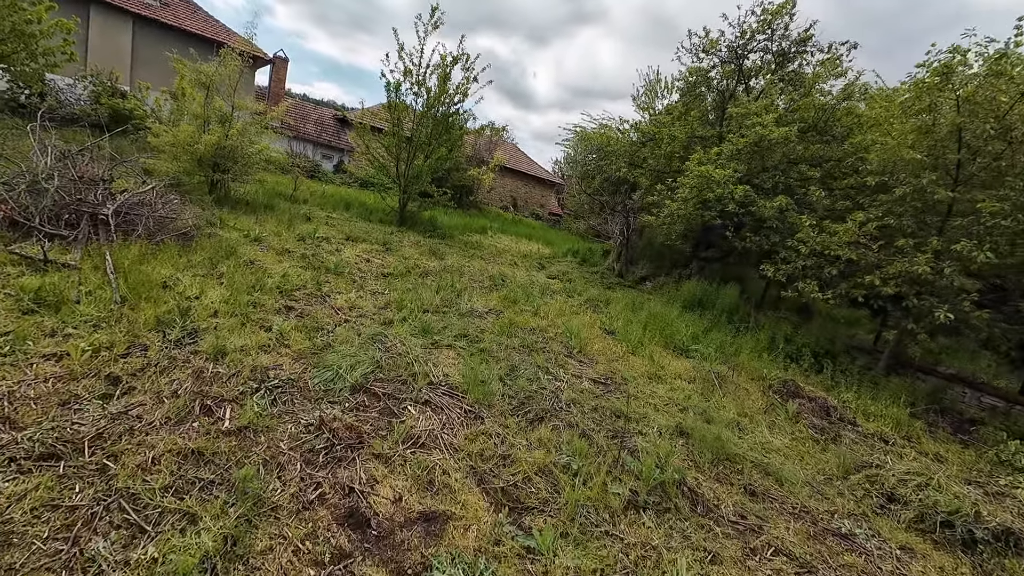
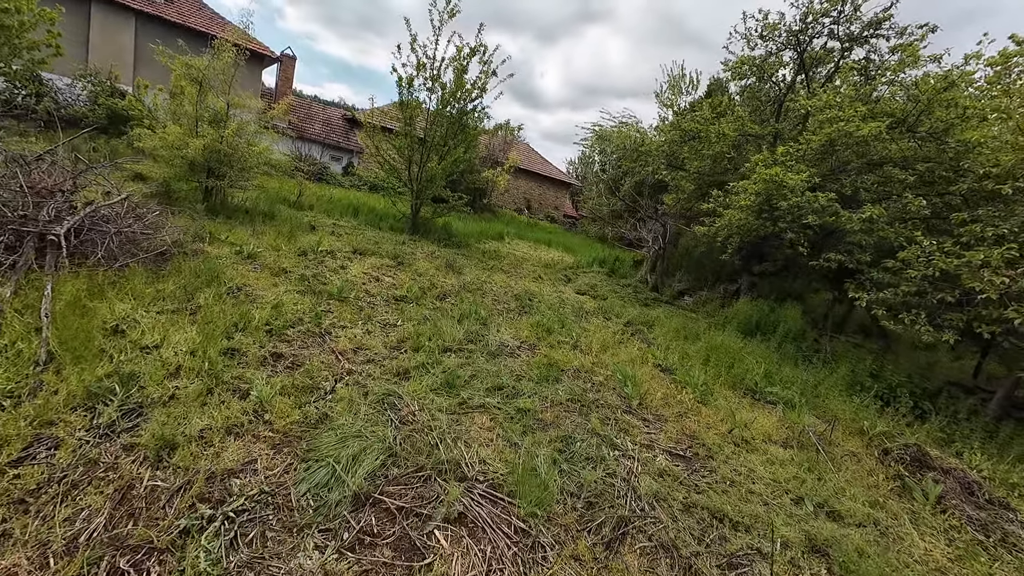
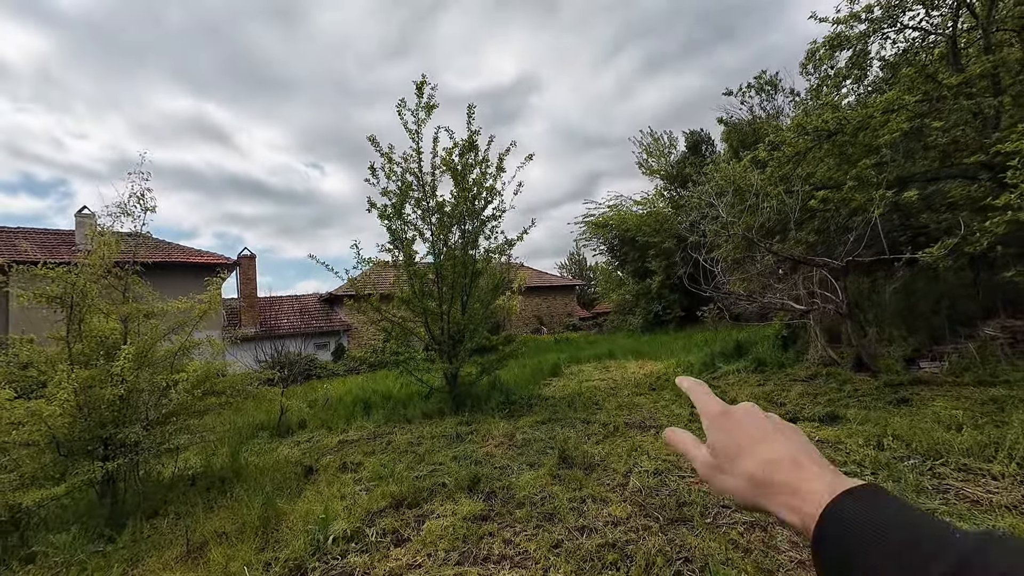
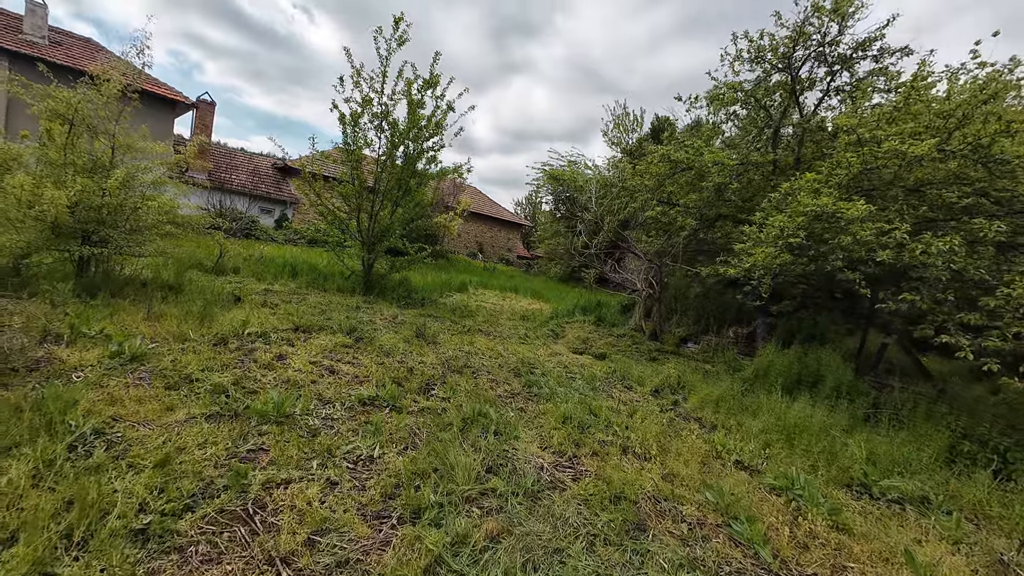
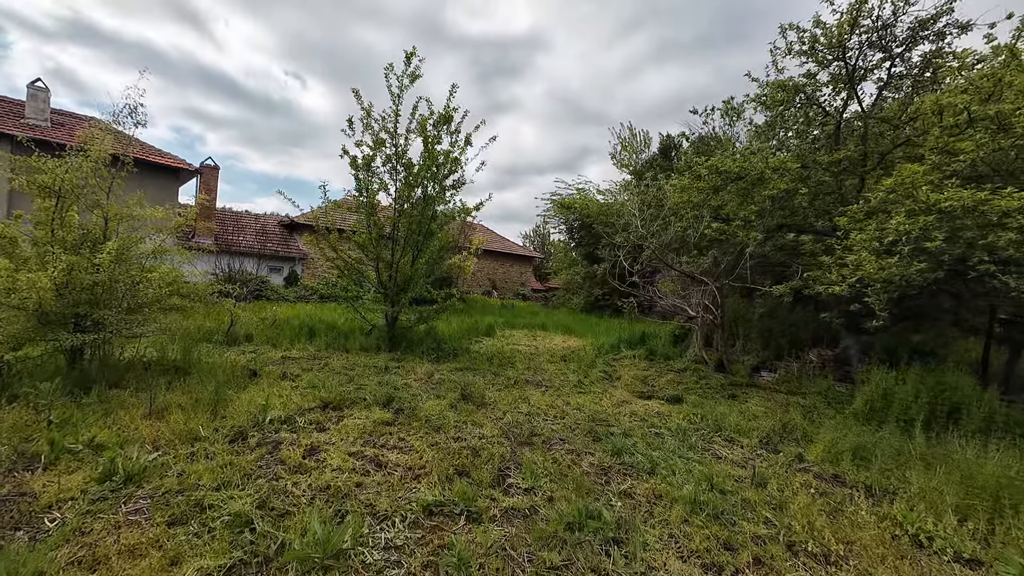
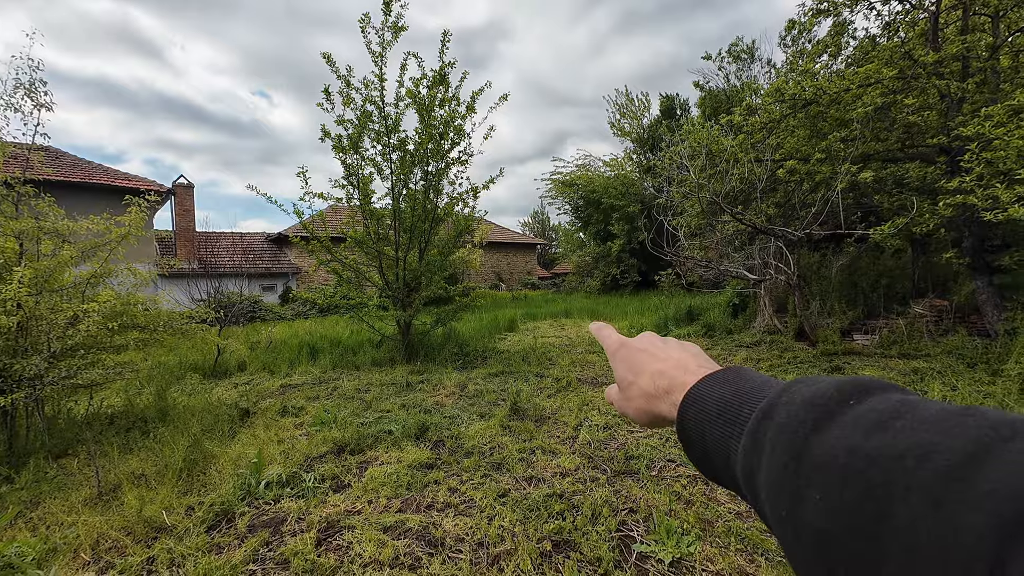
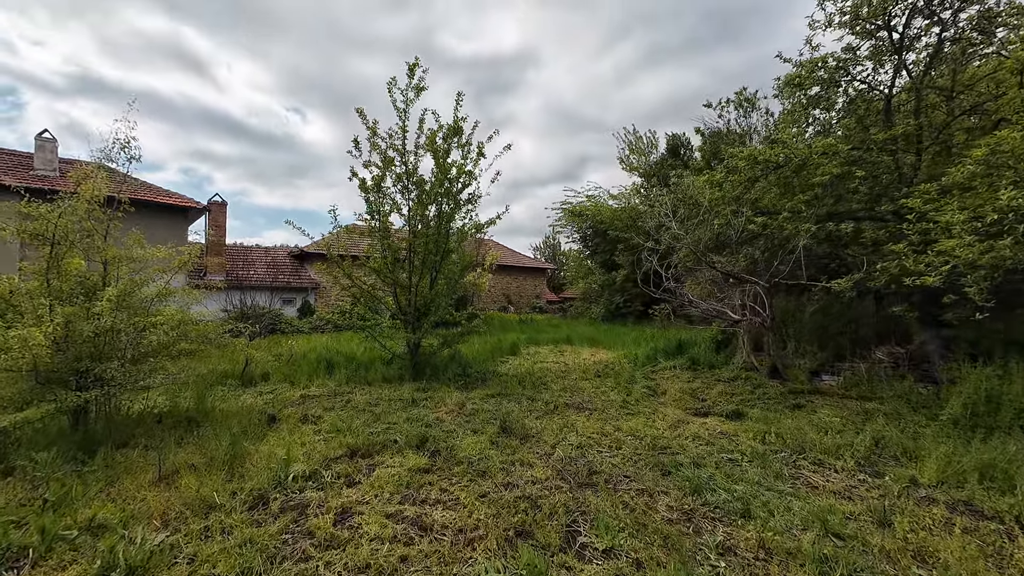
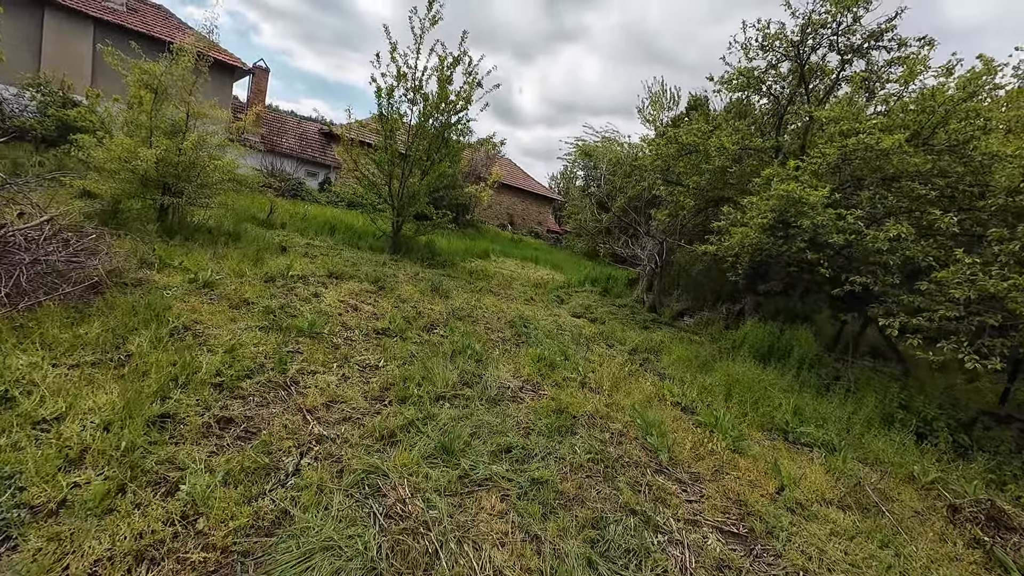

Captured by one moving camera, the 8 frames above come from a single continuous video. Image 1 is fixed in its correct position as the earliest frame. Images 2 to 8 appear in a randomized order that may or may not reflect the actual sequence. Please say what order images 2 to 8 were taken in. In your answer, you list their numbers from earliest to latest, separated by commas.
2, 8, 4, 5, 7, 3, 6
